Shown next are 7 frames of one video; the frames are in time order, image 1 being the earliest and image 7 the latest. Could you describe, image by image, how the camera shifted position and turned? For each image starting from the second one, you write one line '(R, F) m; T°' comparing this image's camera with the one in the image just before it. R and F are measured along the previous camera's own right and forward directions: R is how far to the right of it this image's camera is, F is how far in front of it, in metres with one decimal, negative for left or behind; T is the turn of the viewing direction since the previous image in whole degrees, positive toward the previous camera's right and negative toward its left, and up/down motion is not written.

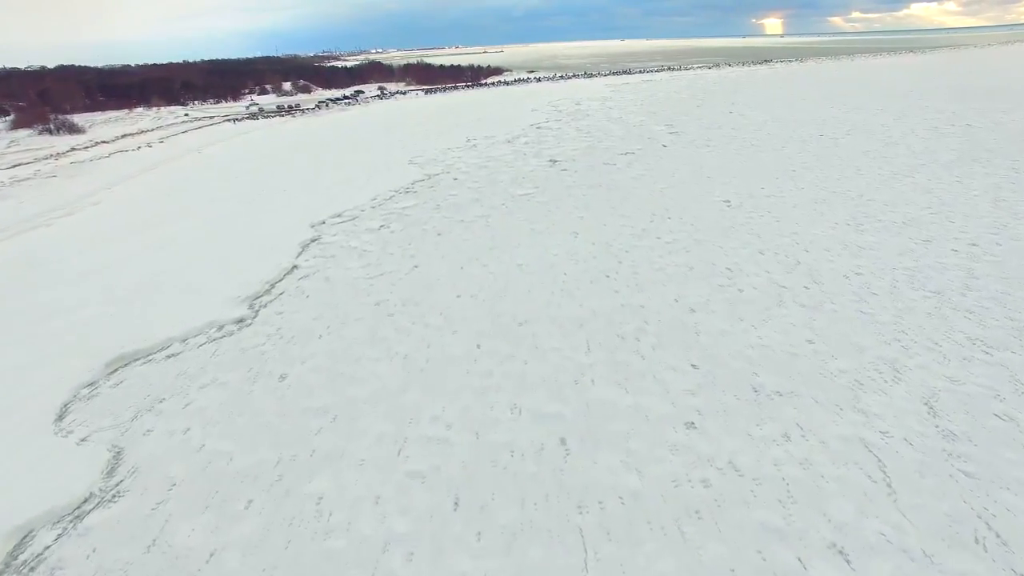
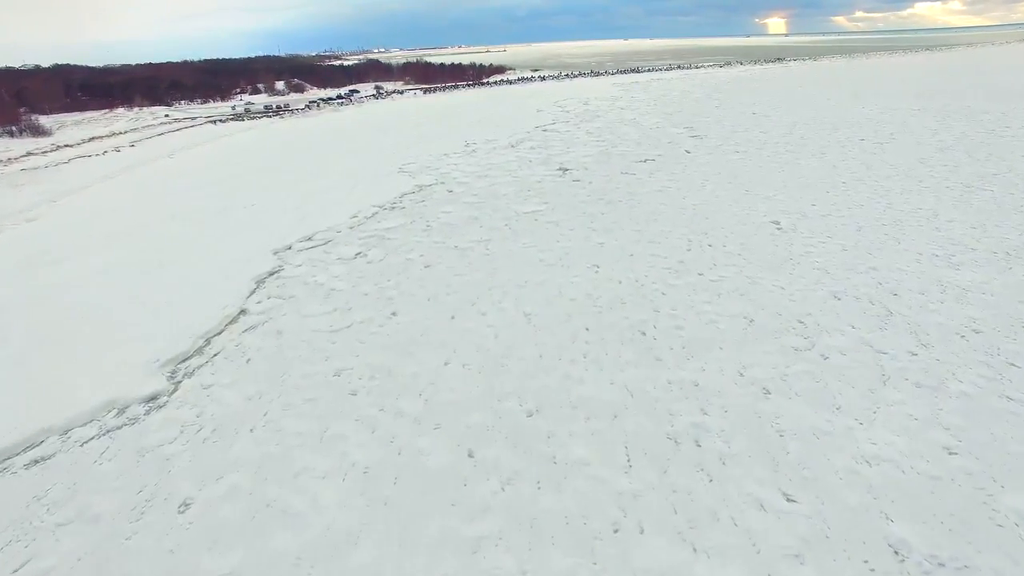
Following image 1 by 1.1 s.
(0.0, +1.4) m; 0°
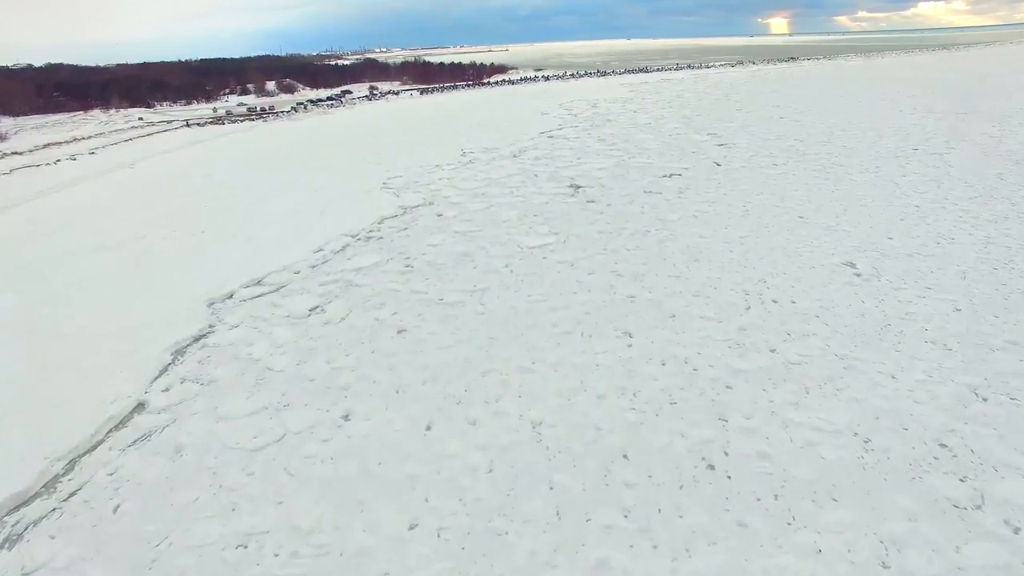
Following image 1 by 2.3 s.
(0.0, +1.5) m; 0°
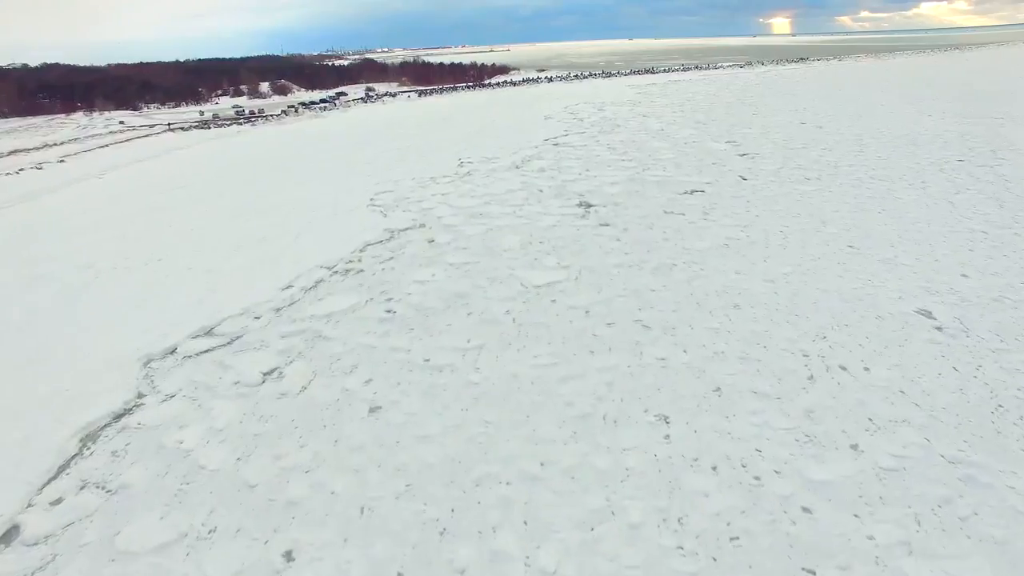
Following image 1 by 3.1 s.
(0.0, +1.0) m; 0°
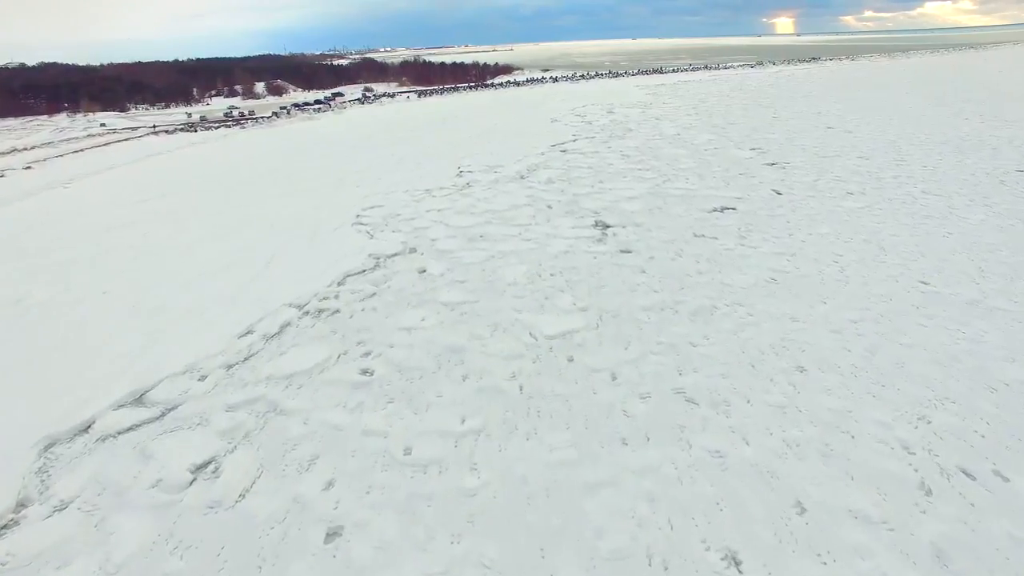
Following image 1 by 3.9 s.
(0.0, +1.0) m; 0°
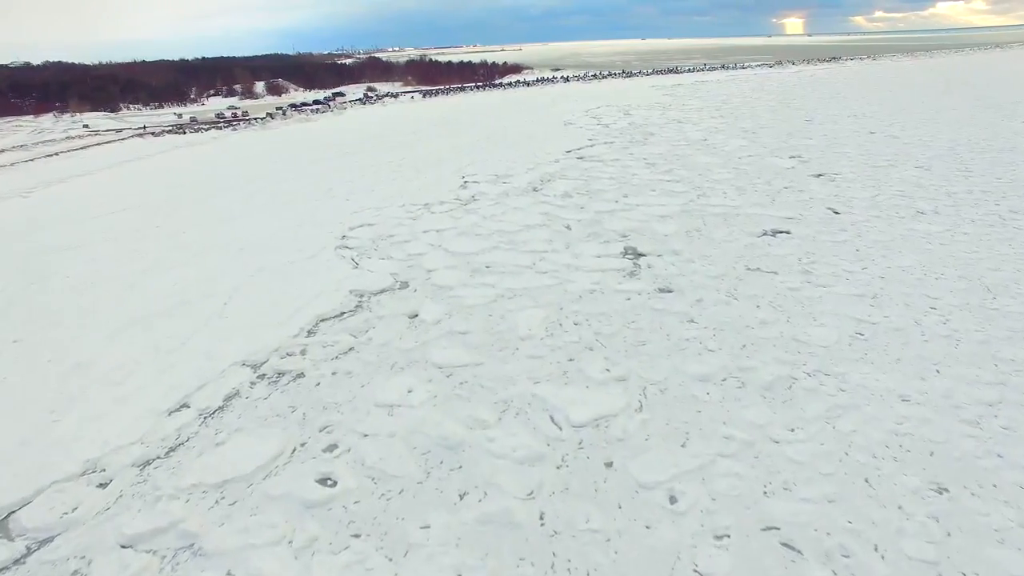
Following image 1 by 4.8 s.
(0.0, +1.1) m; -1°
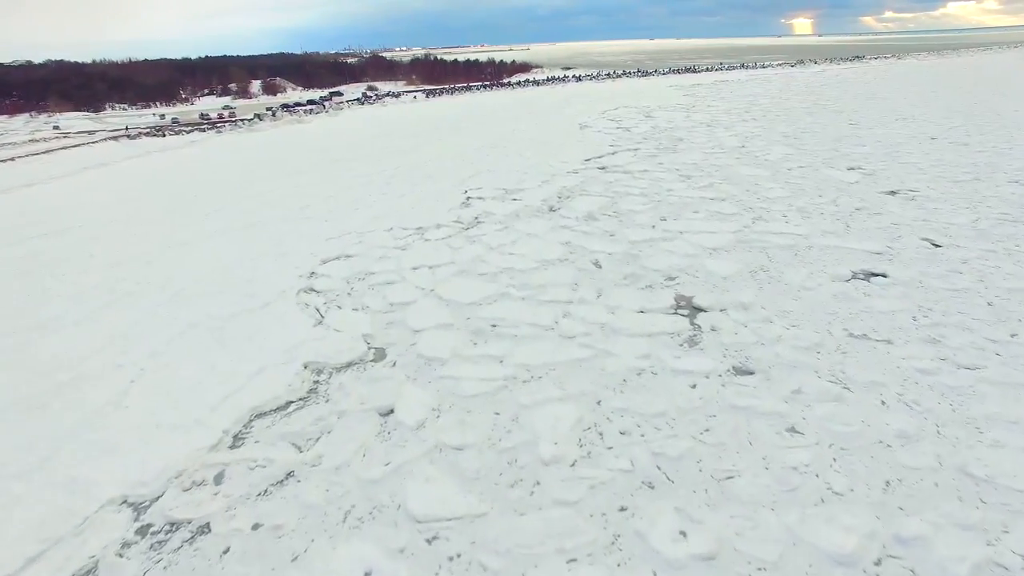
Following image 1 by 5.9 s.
(-0.1, +1.4) m; -1°
